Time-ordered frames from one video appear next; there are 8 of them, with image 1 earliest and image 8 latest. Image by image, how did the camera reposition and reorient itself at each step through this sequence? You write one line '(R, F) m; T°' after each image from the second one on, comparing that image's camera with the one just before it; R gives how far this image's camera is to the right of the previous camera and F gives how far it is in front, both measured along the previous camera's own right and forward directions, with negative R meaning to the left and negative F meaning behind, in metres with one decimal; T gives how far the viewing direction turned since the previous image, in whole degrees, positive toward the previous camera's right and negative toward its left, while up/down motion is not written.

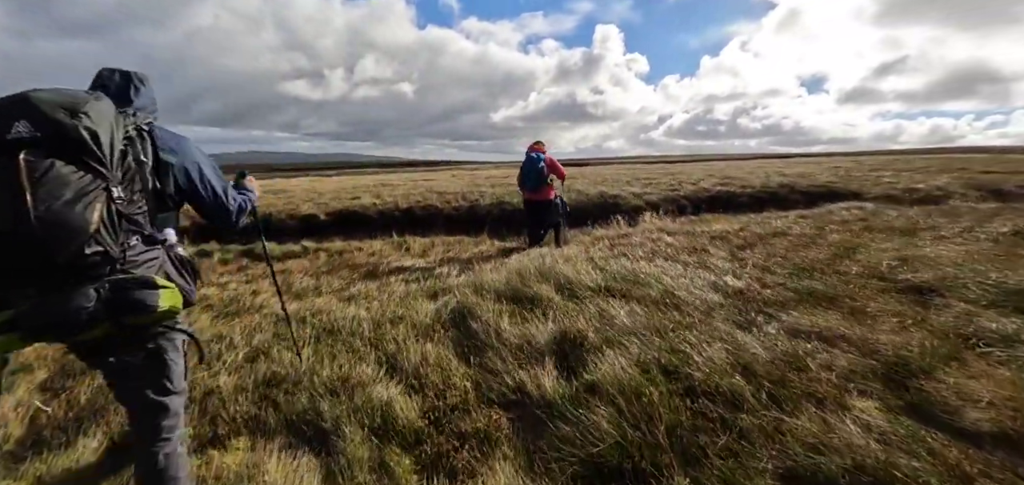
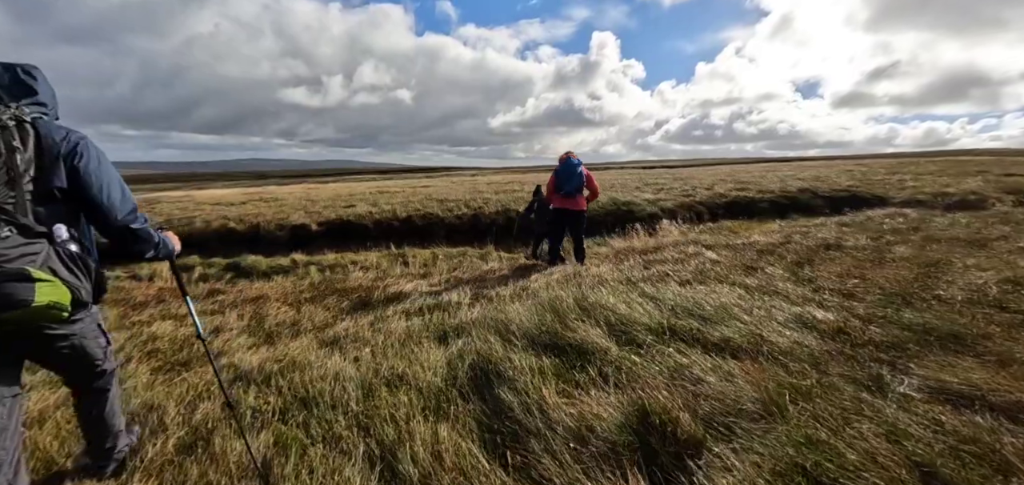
(-0.5, +1.5) m; 0°
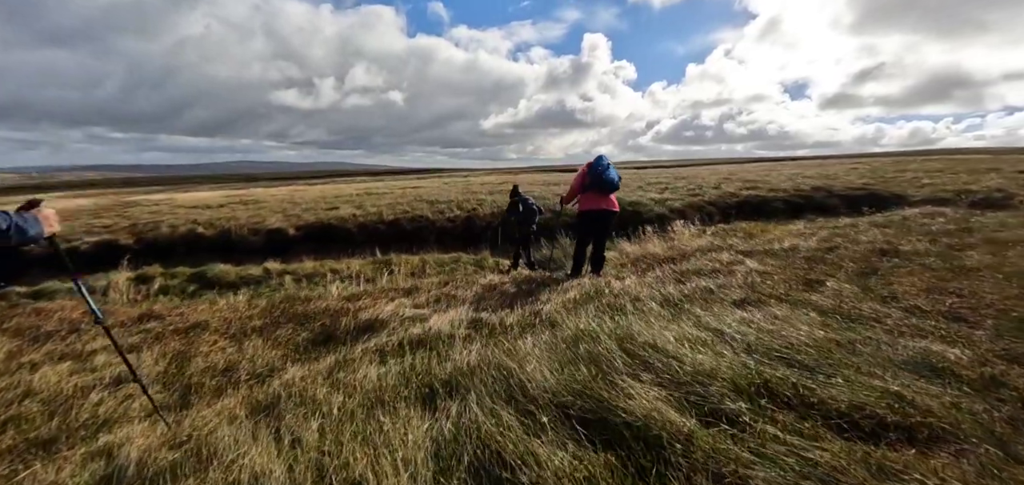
(-0.2, +1.6) m; +1°
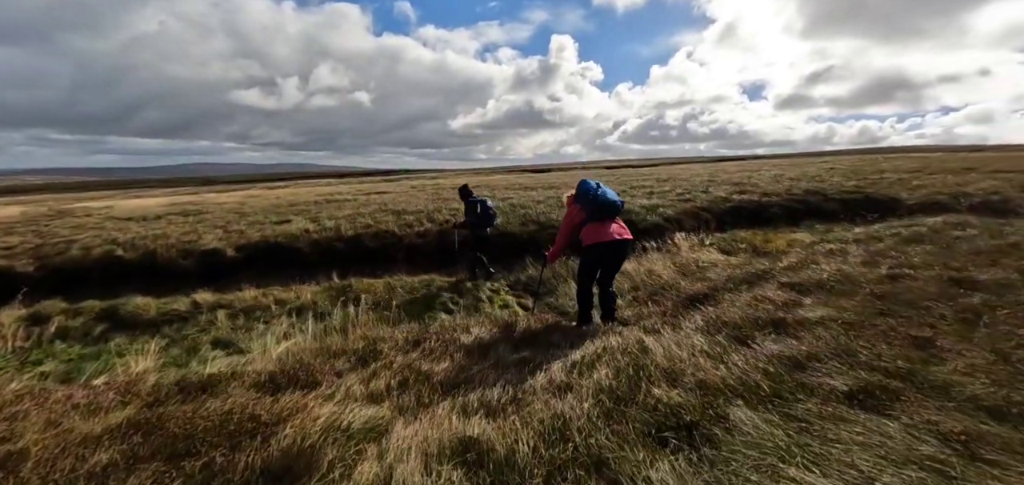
(-0.3, +2.1) m; +4°
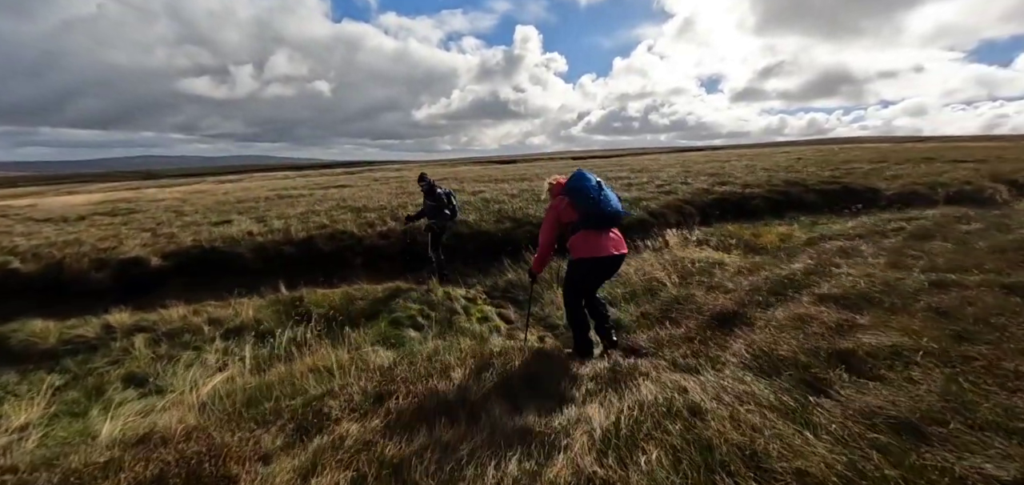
(-0.3, +1.5) m; +4°
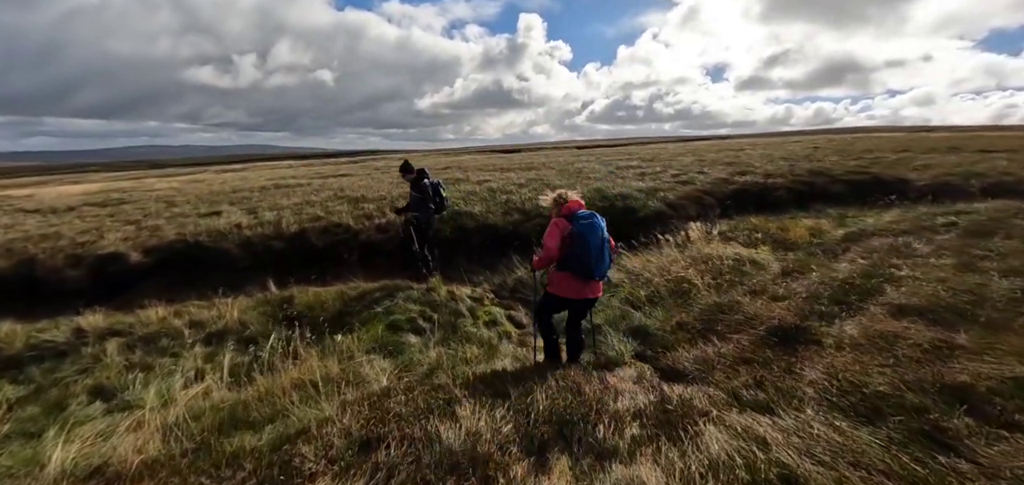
(-0.2, +1.0) m; 0°
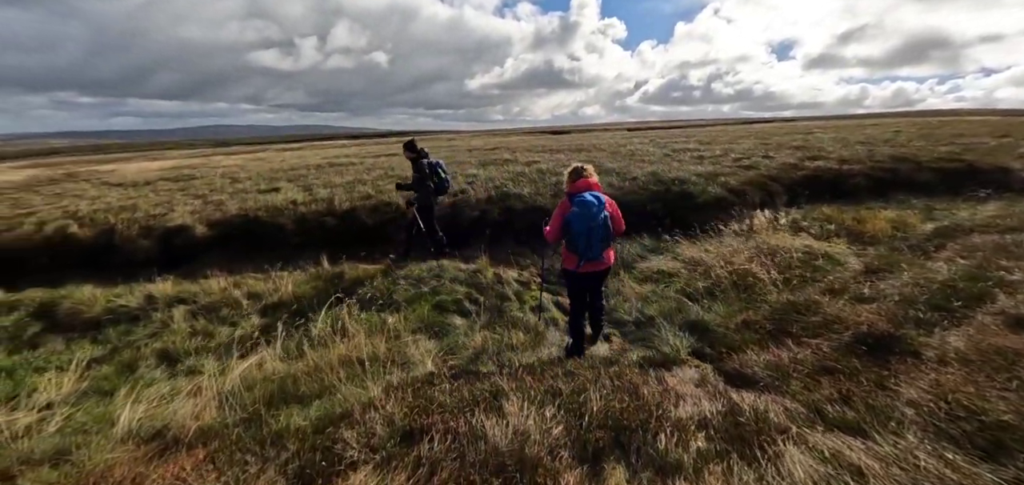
(-0.1, +0.3) m; -6°
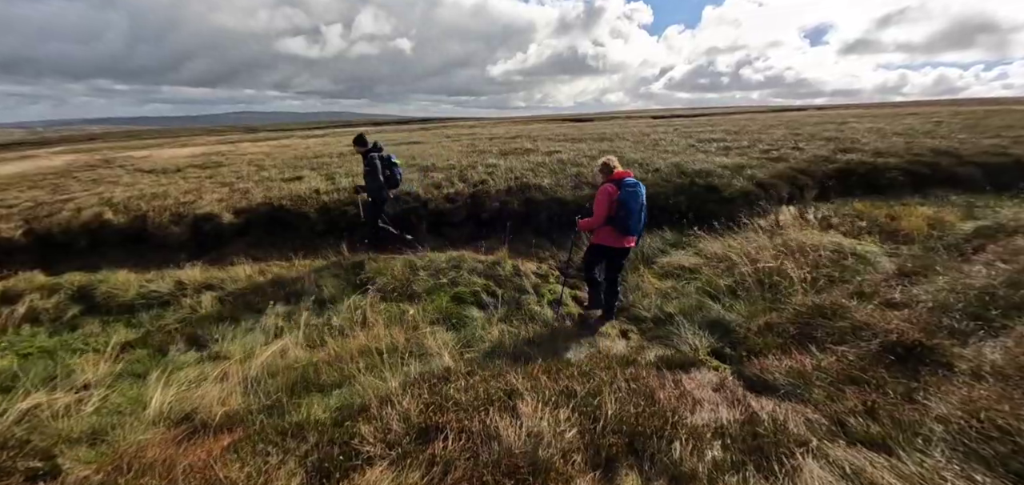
(0.0, 0.0) m; -2°
